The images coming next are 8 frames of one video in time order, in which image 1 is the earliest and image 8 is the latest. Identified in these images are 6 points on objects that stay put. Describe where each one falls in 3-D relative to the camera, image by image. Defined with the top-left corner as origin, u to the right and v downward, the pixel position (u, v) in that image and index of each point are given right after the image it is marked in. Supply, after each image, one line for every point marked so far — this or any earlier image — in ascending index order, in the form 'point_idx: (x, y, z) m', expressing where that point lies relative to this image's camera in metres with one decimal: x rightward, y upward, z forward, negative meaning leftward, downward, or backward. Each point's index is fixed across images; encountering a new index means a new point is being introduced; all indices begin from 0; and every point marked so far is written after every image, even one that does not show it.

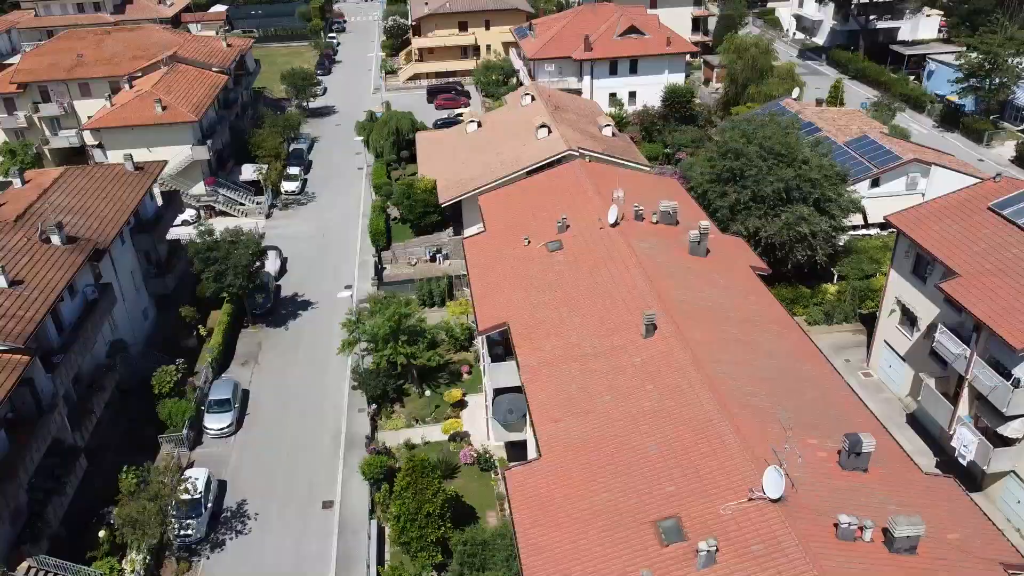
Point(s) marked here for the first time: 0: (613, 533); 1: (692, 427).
0: (+2.3, -5.5, +18.1) m
1: (+4.4, -3.4, +19.9) m
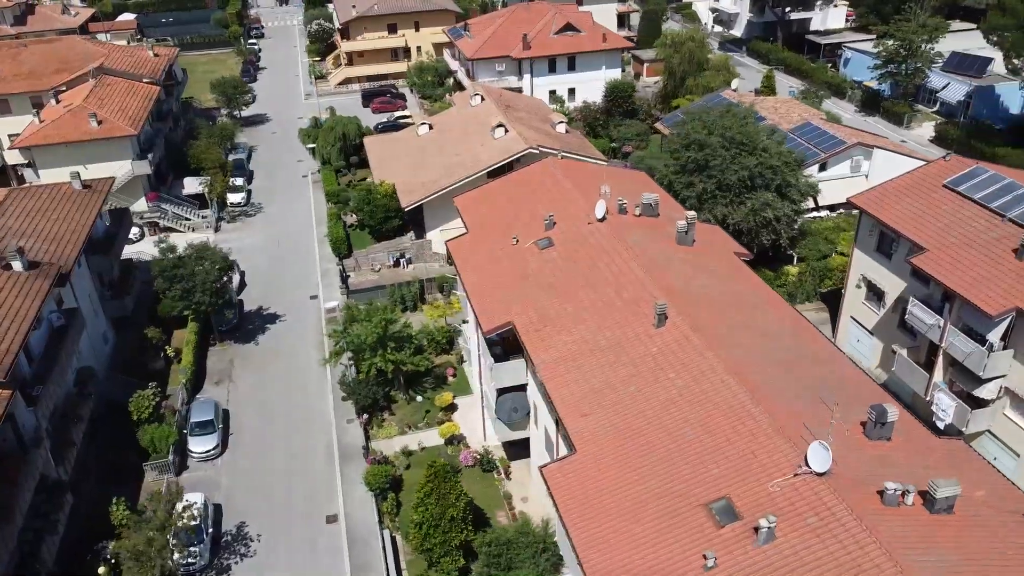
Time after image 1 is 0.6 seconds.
0: (+3.5, -5.3, +18.5) m
1: (+5.3, -3.1, +20.5) m
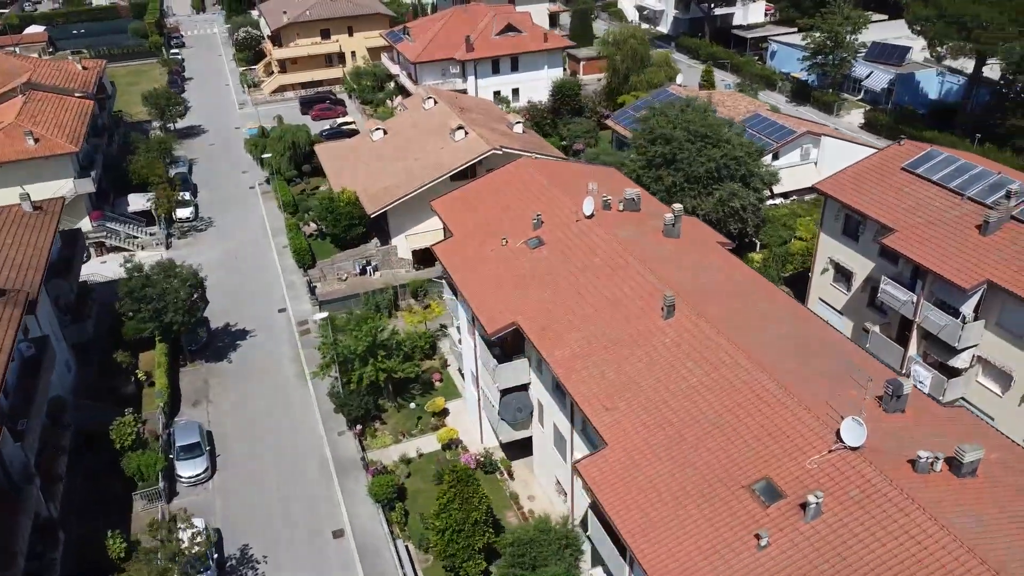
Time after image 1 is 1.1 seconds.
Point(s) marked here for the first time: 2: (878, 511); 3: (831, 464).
0: (+4.7, -5.1, +19.0) m
1: (+6.1, -2.8, +21.2) m
2: (+7.8, -4.7, +17.3) m
3: (+7.3, -4.1, +18.7) m
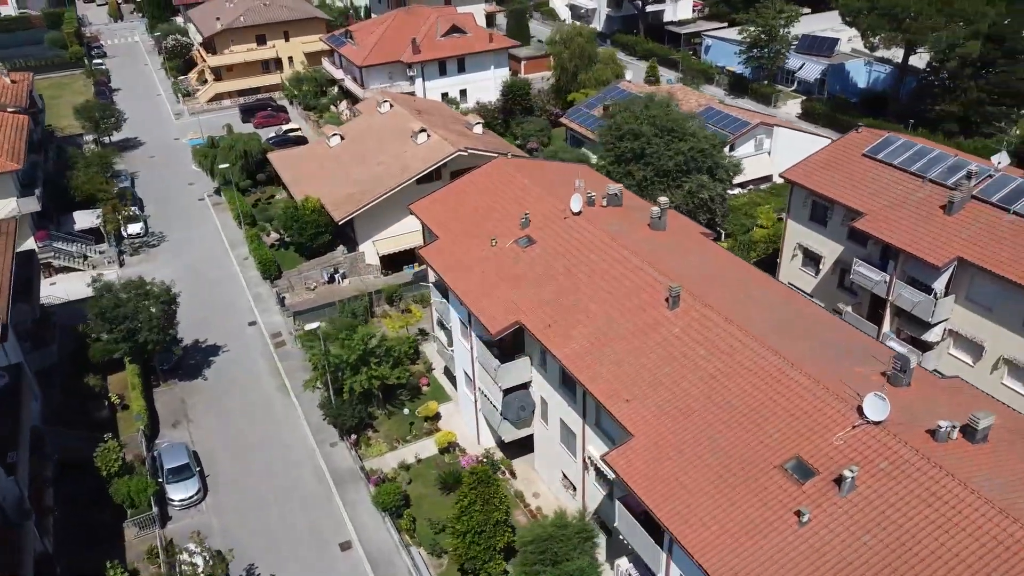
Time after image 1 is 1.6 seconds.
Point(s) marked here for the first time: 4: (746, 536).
0: (+5.7, -4.8, +19.5) m
1: (+6.8, -2.4, +21.9) m
2: (+8.9, -4.3, +18.1) m
3: (+8.3, -3.6, +19.5) m
4: (+5.4, -5.7, +18.6) m
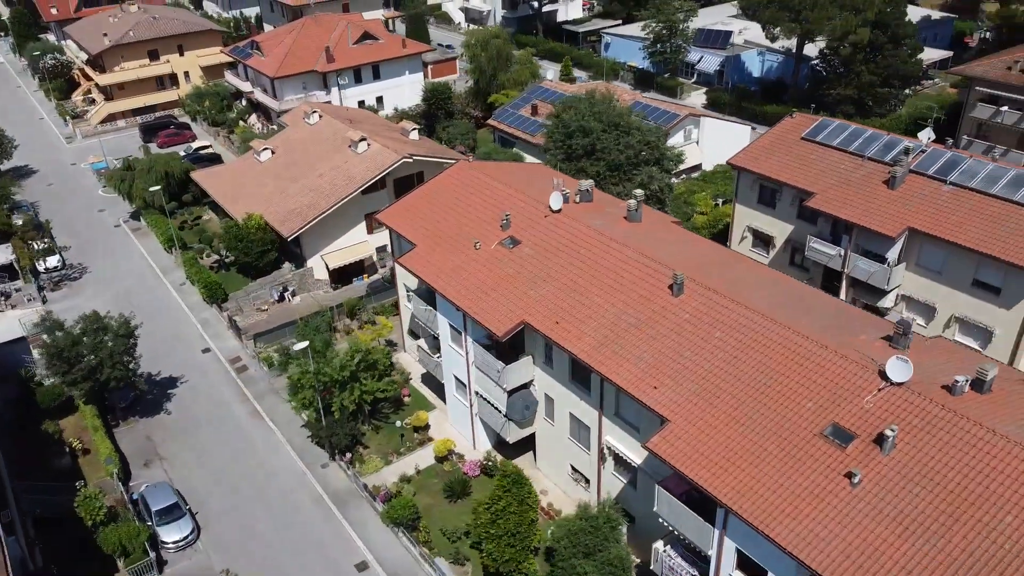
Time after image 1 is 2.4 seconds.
0: (+7.1, -4.3, +20.5) m
1: (+7.7, -1.8, +23.0) m
2: (+10.5, -3.5, +19.6) m
3: (+9.6, -2.9, +20.8) m
4: (+7.1, -5.2, +19.5) m
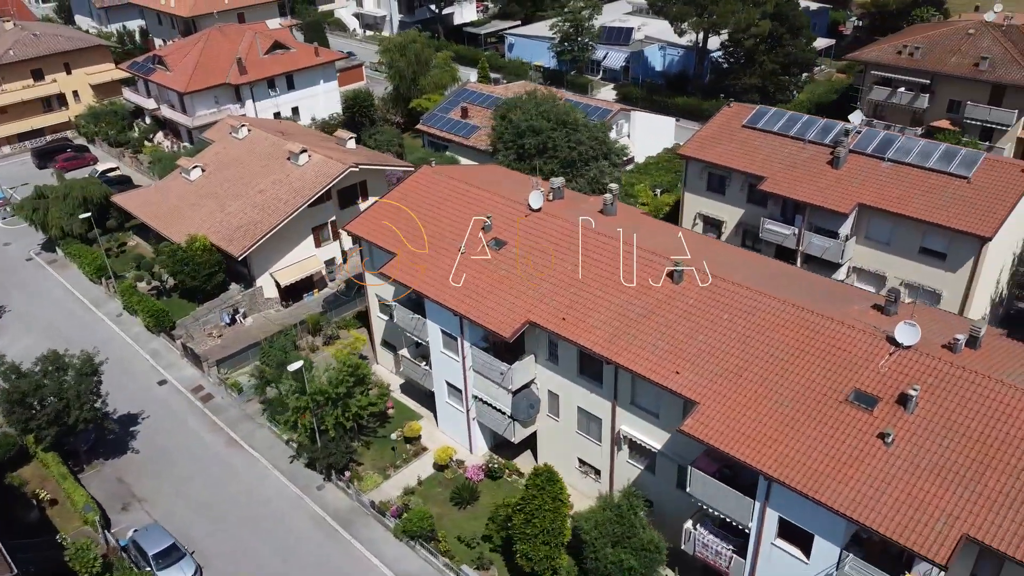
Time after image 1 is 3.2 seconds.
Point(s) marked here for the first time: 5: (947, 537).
0: (+8.3, -3.6, +21.7) m
1: (+8.4, -1.2, +24.2) m
2: (+11.7, -2.6, +21.2) m
3: (+10.6, -2.1, +22.3) m
4: (+8.5, -4.5, +20.7) m
5: (+10.1, -5.8, +18.7) m
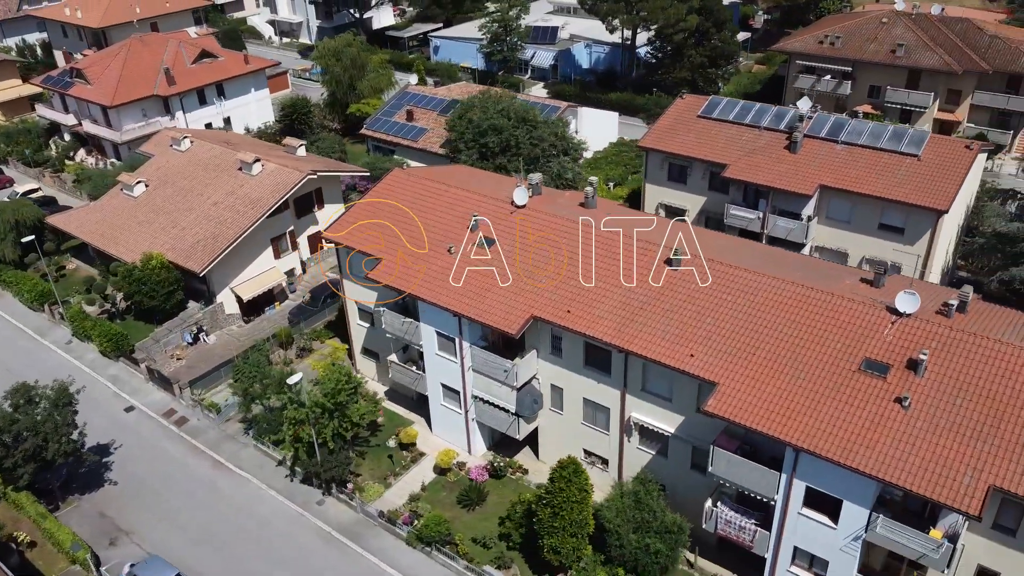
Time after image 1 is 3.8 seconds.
0: (+9.2, -2.9, +22.6) m
1: (+8.8, -0.5, +25.1) m
2: (+12.5, -1.7, +22.5) m
3: (+11.3, -1.2, +23.5) m
4: (+9.5, -3.8, +21.6) m
5: (+11.3, -4.9, +19.8) m
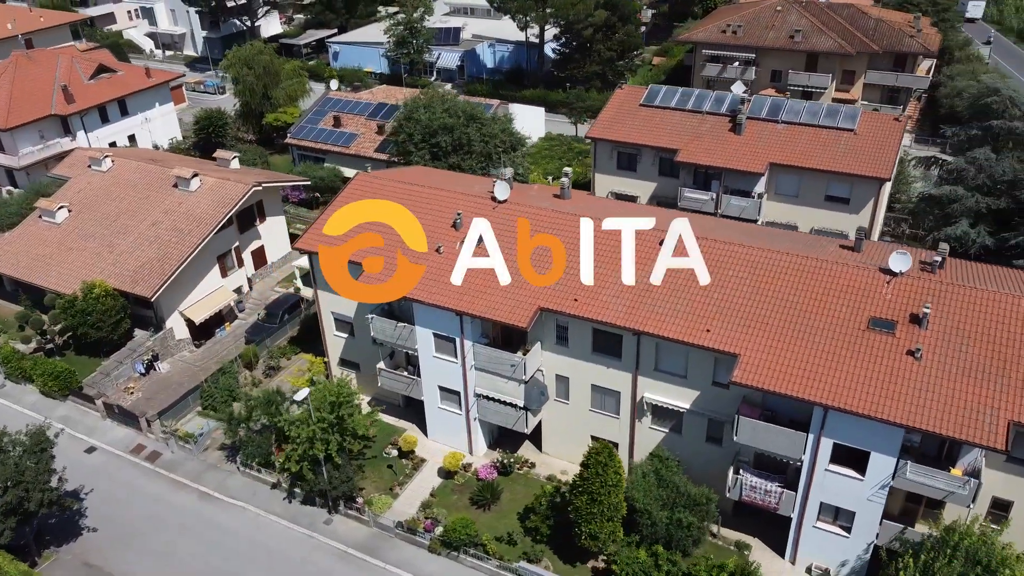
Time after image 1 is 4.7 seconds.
0: (+10.1, -1.9, +23.9) m
1: (+9.2, +0.5, +26.3) m
2: (+13.4, -0.3, +24.3) m
3: (+12.0, 0.0, +25.1) m
4: (+10.7, -2.7, +23.0) m
5: (+12.8, -3.7, +21.5) m
